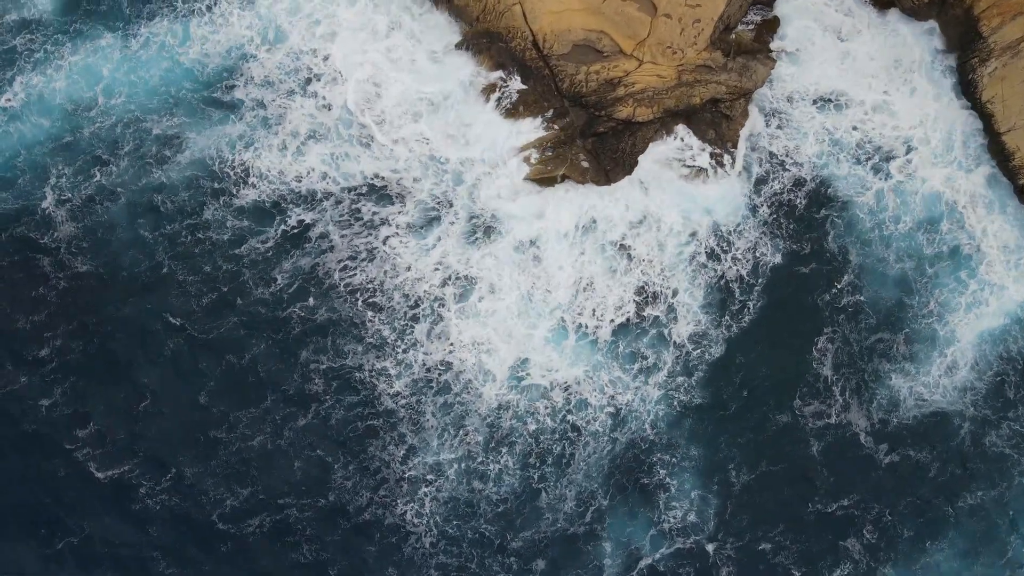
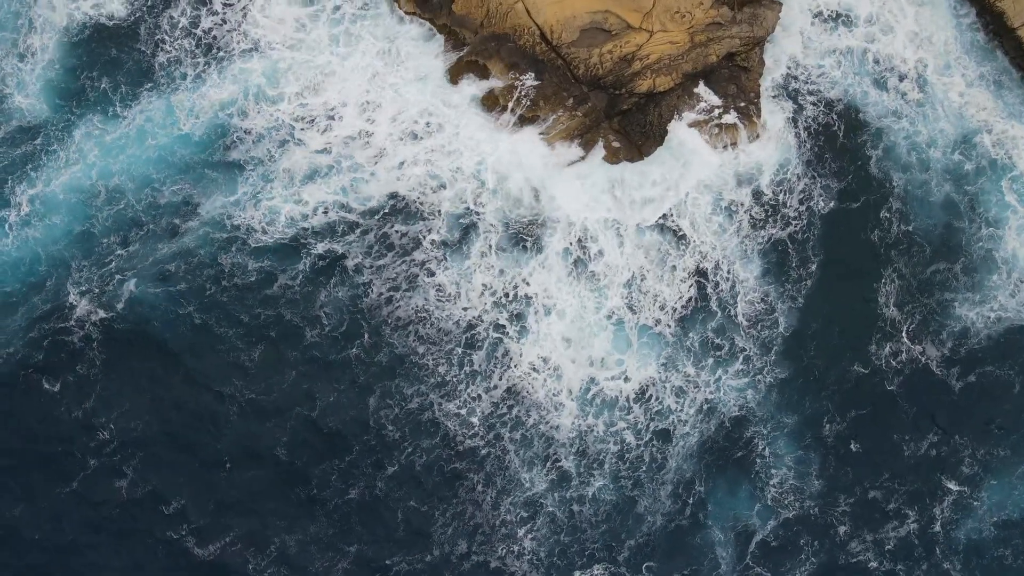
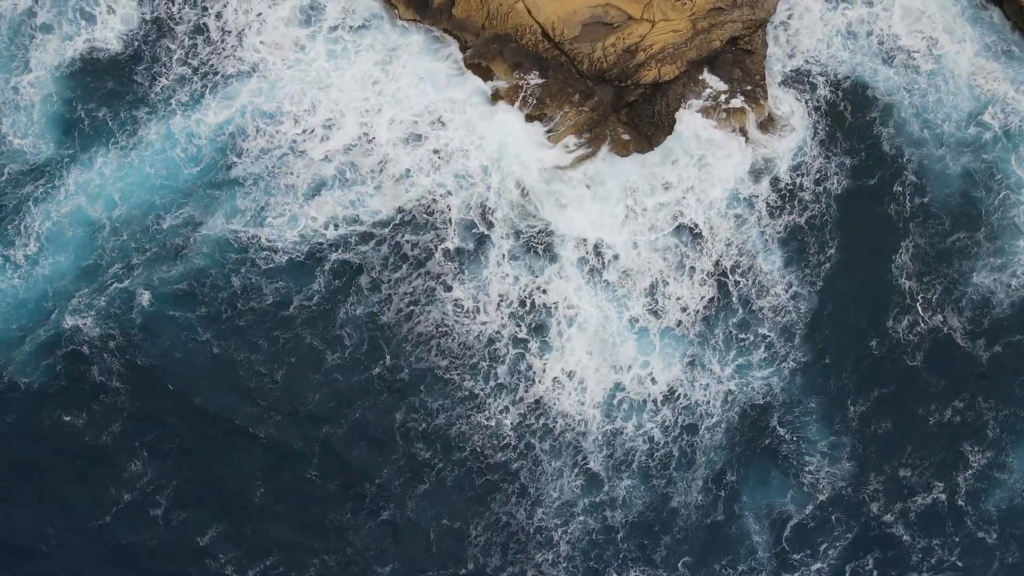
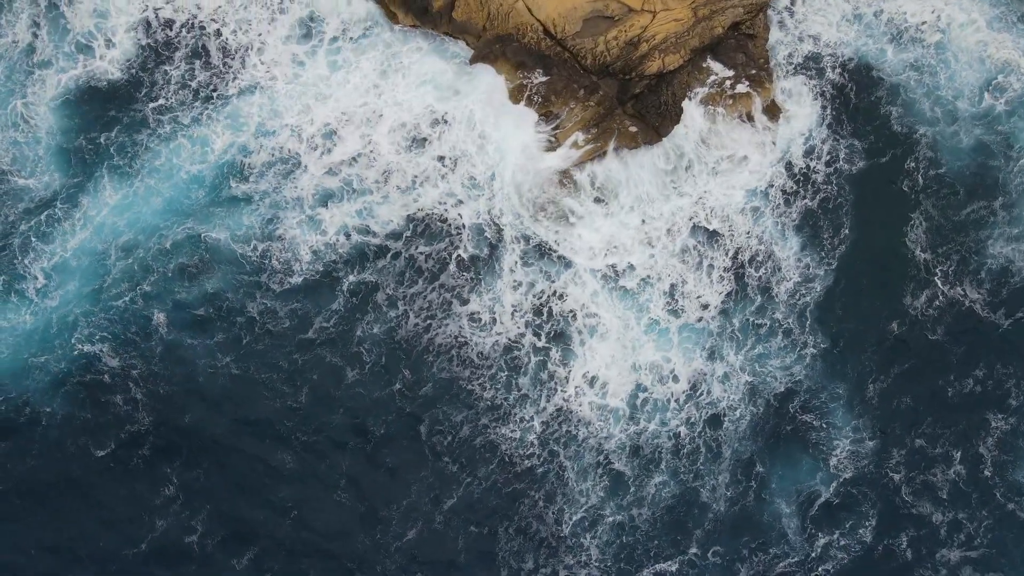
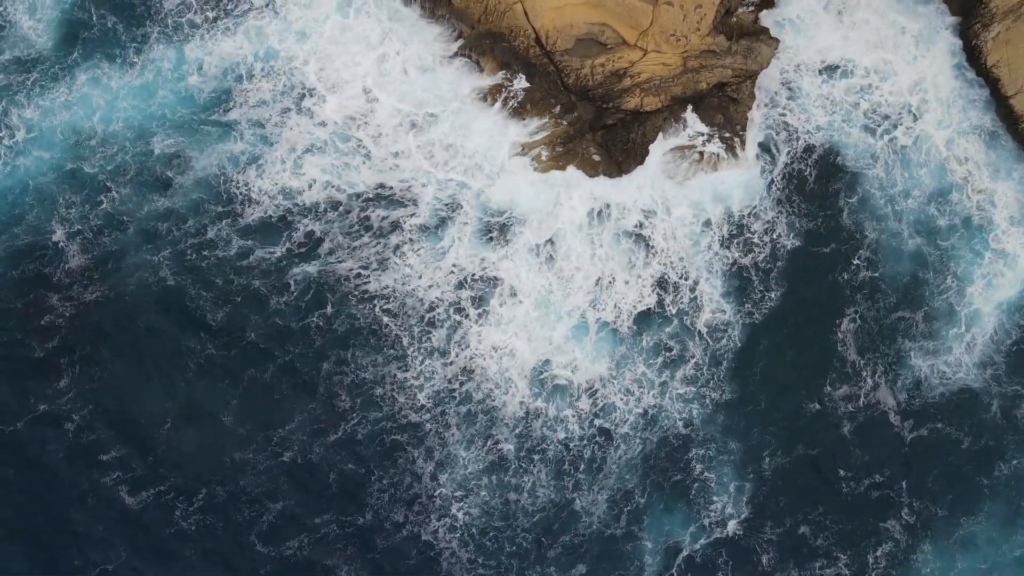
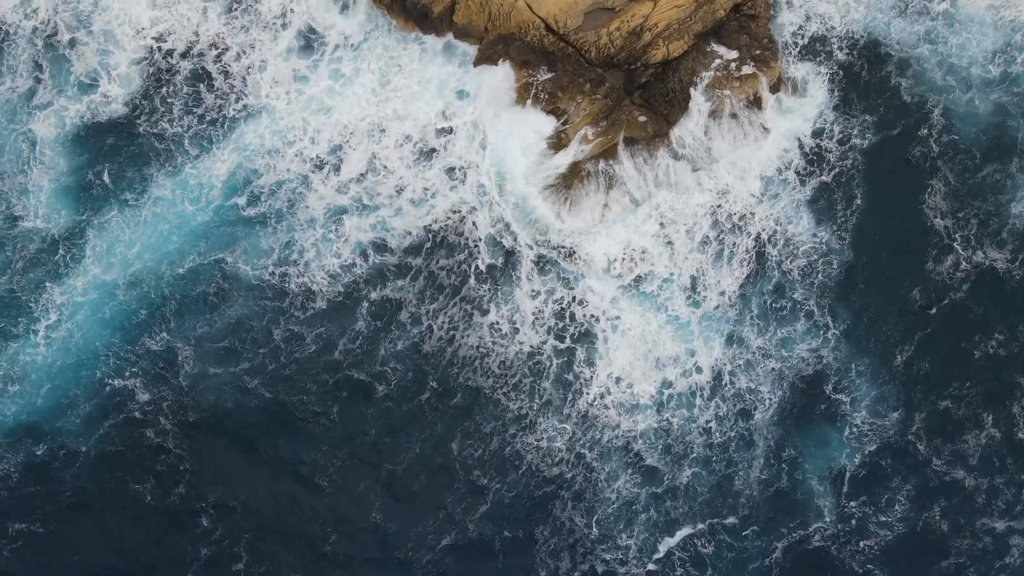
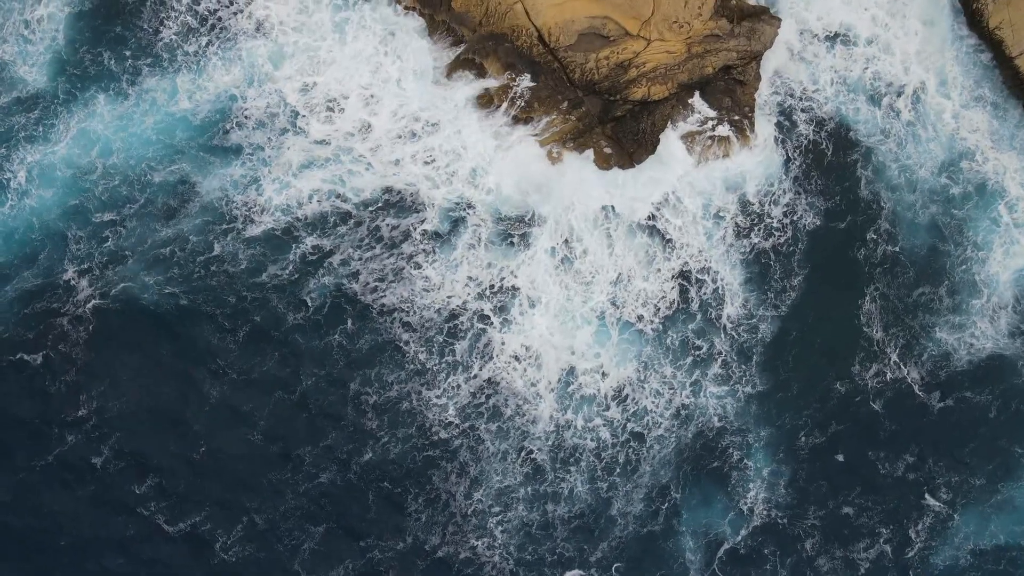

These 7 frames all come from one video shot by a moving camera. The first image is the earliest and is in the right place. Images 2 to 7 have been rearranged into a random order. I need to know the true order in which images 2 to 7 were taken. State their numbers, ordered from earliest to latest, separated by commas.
5, 7, 2, 3, 4, 6
